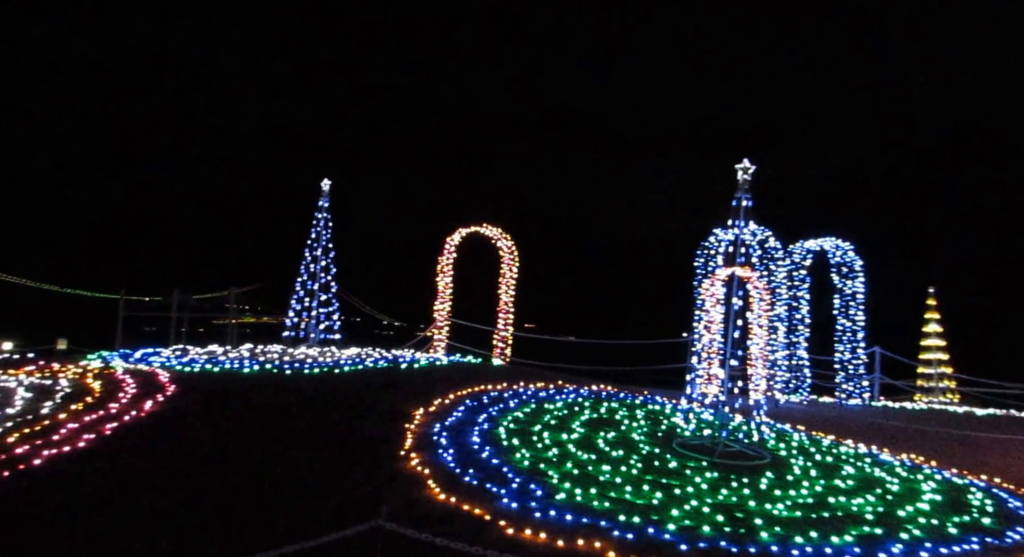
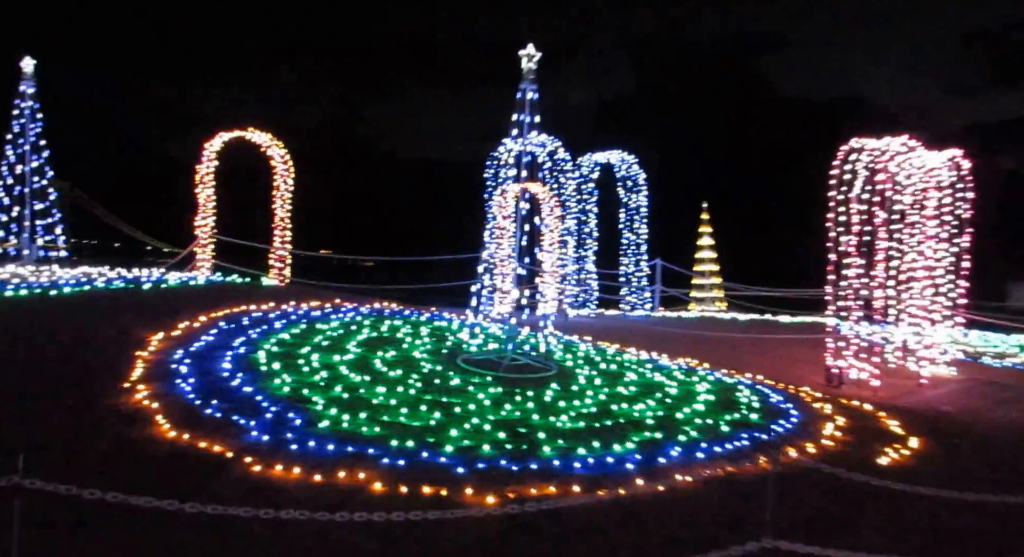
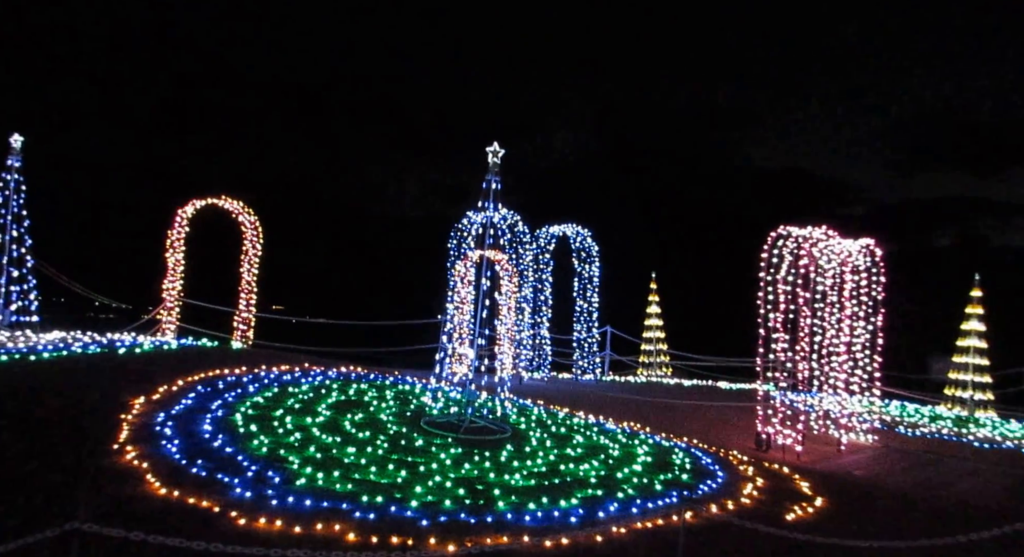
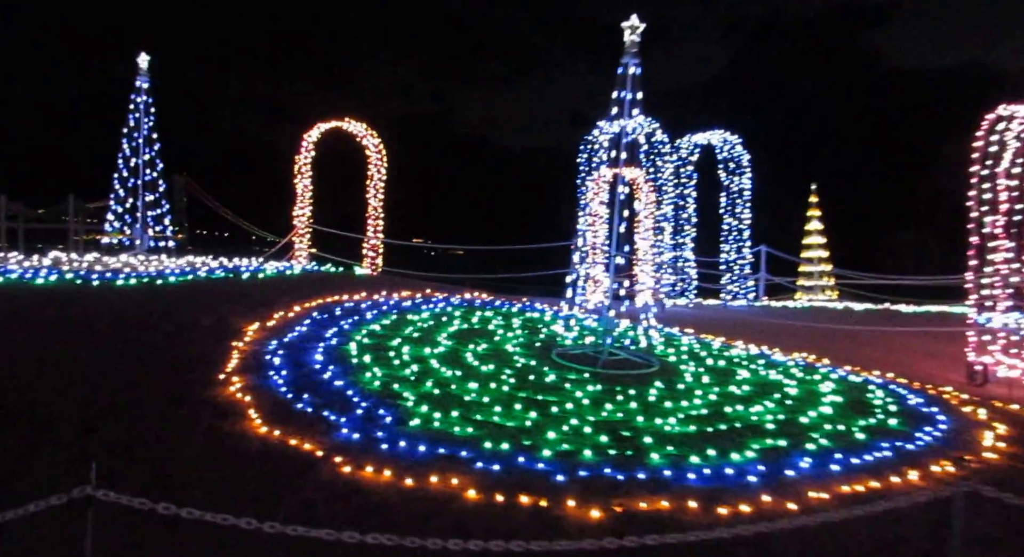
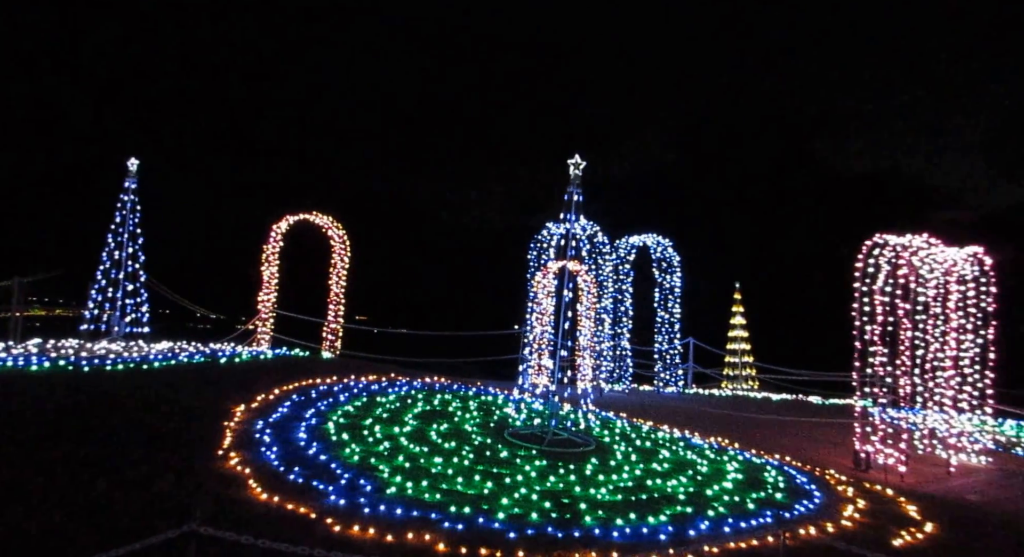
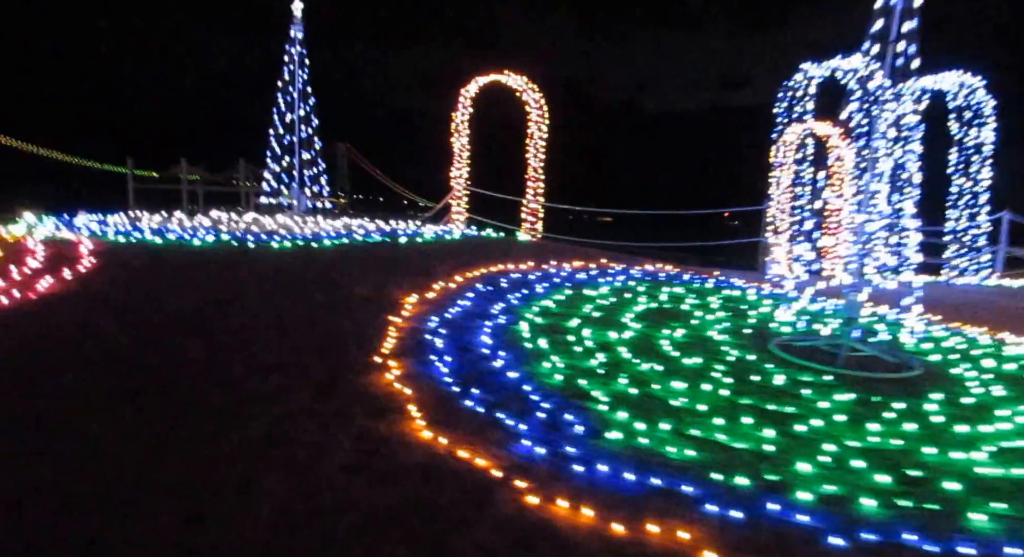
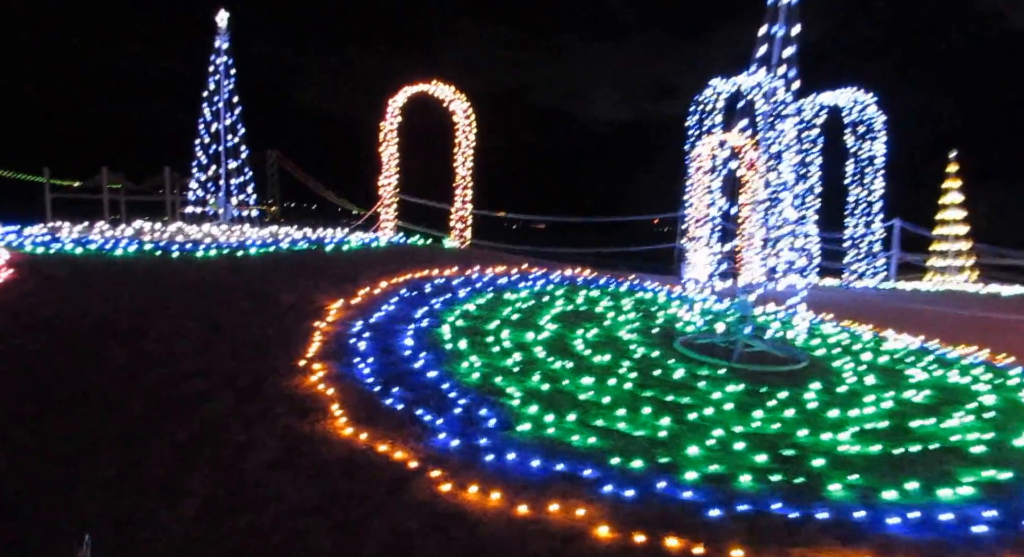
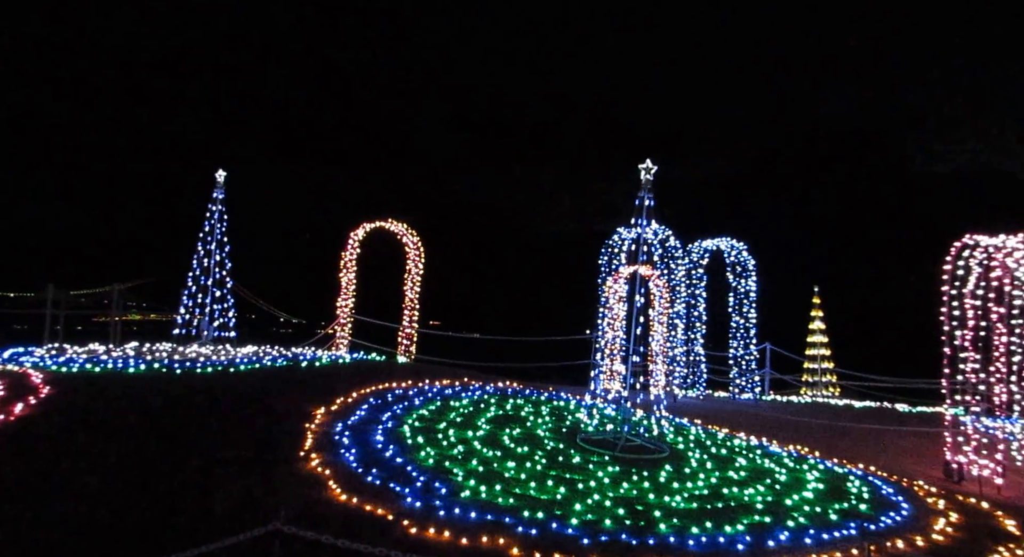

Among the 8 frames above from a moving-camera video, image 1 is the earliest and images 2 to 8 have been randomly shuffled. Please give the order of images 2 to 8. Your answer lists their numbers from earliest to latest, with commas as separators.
8, 5, 3, 2, 4, 7, 6
